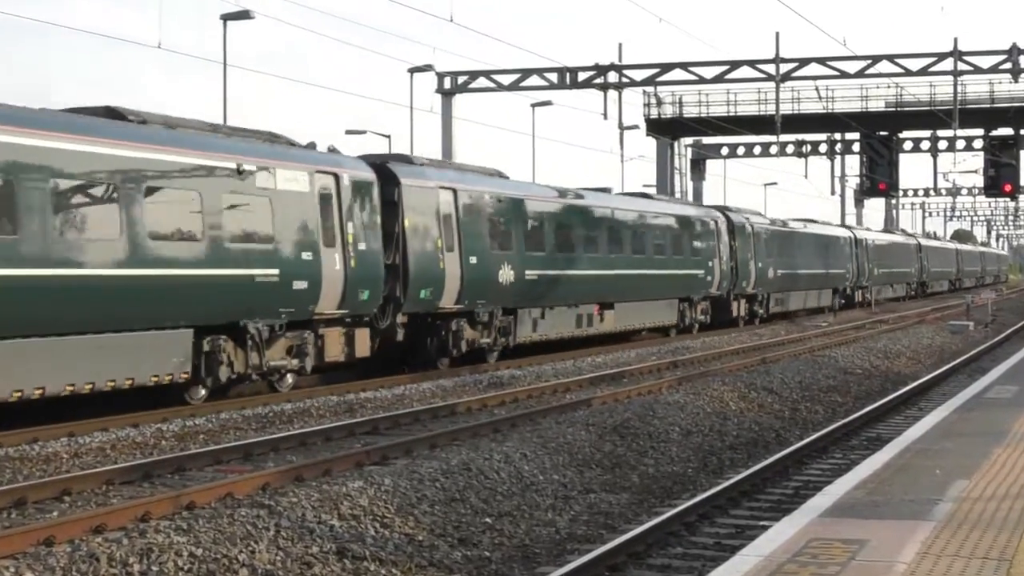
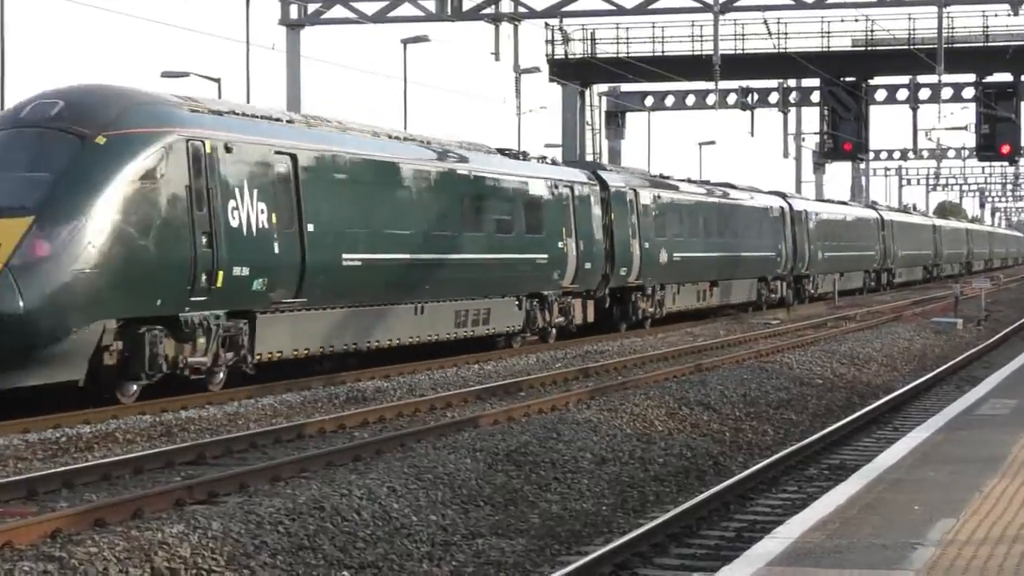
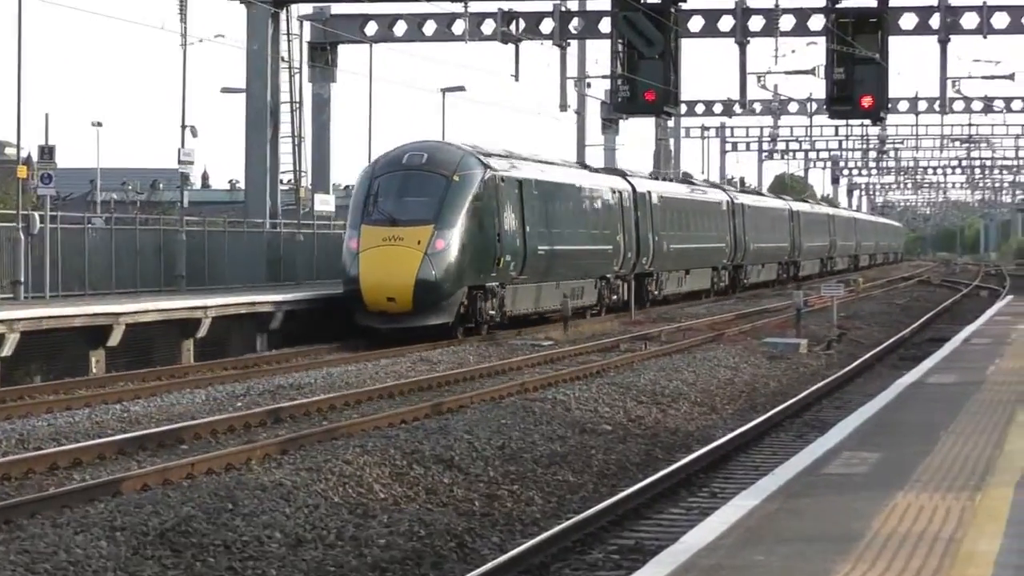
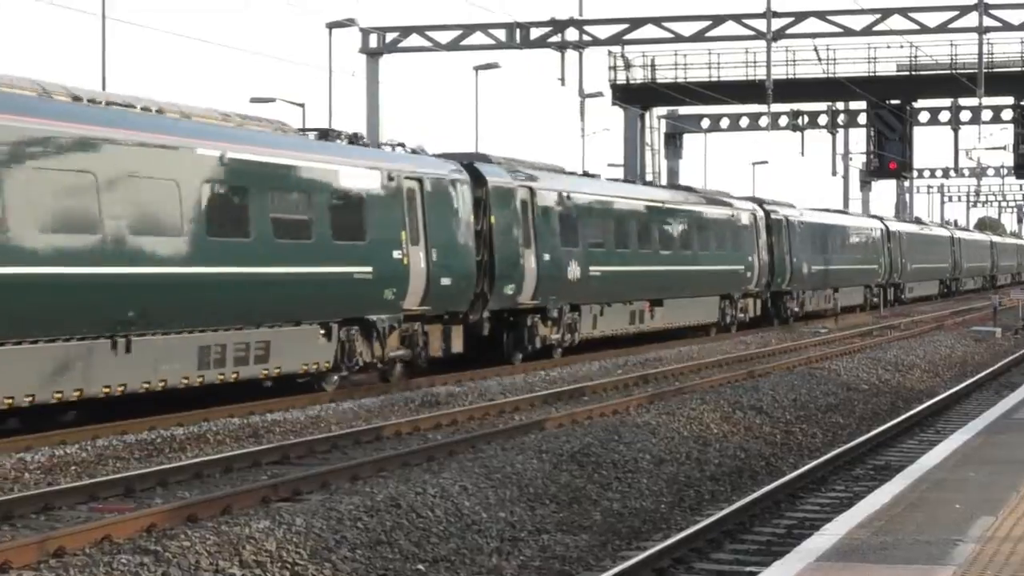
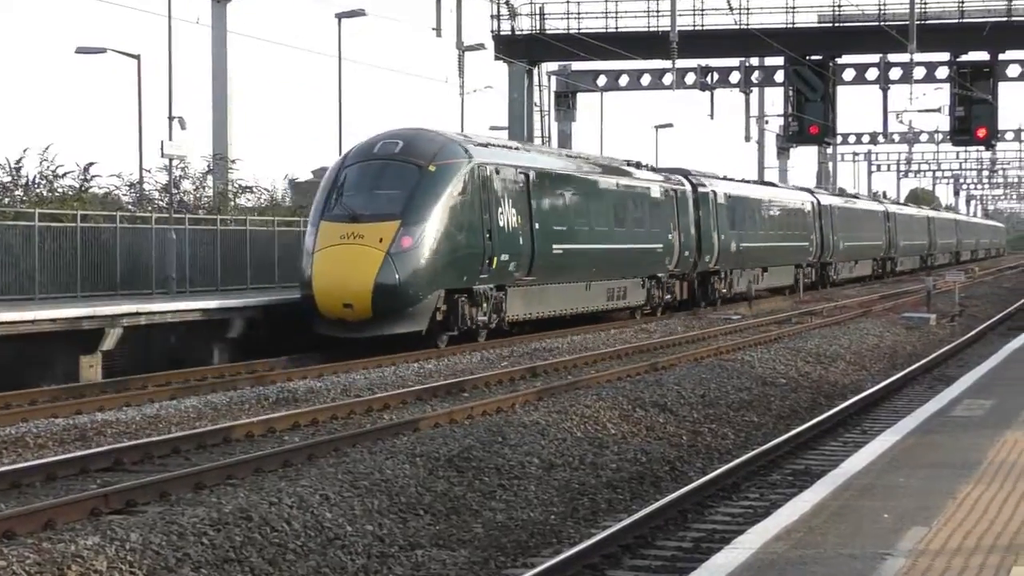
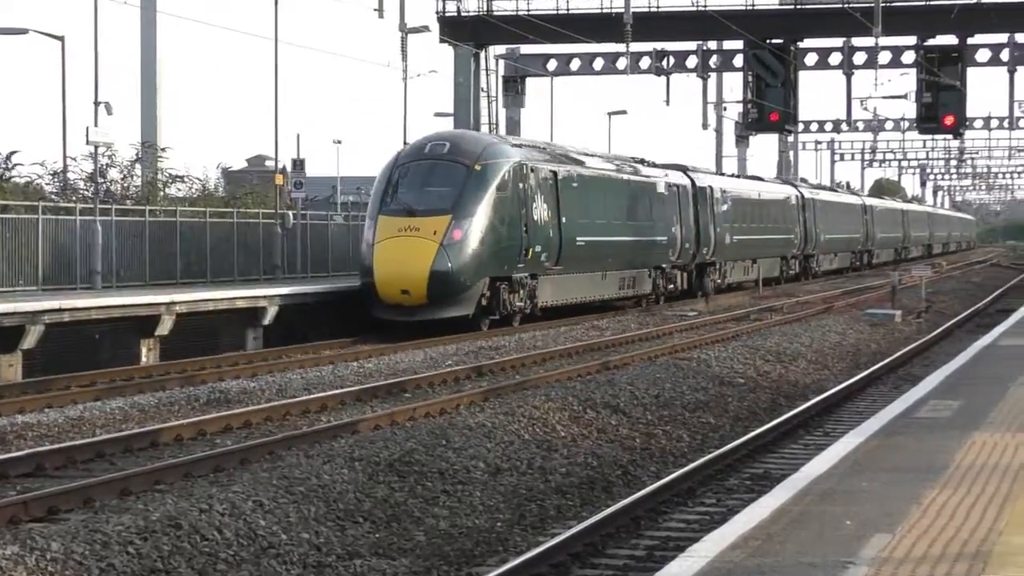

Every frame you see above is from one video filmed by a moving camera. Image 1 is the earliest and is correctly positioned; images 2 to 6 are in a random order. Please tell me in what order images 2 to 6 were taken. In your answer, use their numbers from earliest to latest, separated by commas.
4, 2, 5, 6, 3
